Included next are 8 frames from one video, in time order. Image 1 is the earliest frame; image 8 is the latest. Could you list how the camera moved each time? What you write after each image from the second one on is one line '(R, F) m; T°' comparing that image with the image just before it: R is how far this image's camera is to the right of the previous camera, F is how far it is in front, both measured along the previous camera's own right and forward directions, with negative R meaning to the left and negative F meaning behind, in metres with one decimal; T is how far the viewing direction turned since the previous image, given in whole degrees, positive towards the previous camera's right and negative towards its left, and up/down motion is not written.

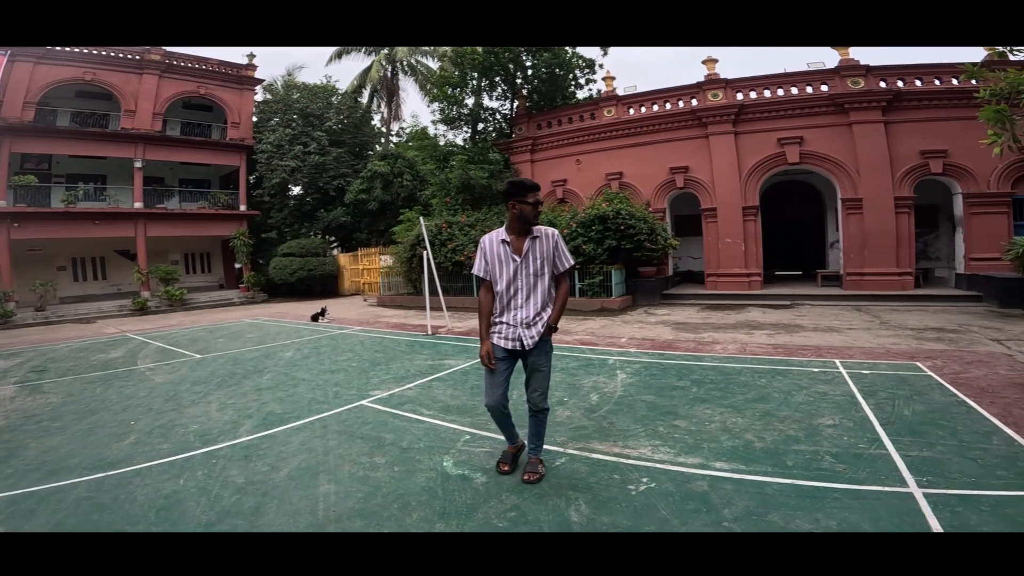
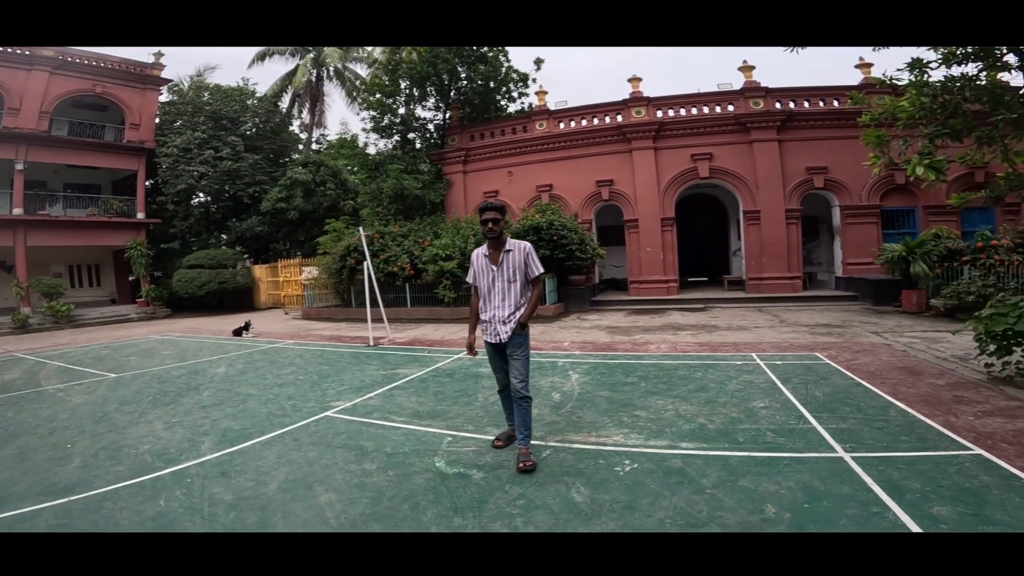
(-0.5, -0.2) m; +9°
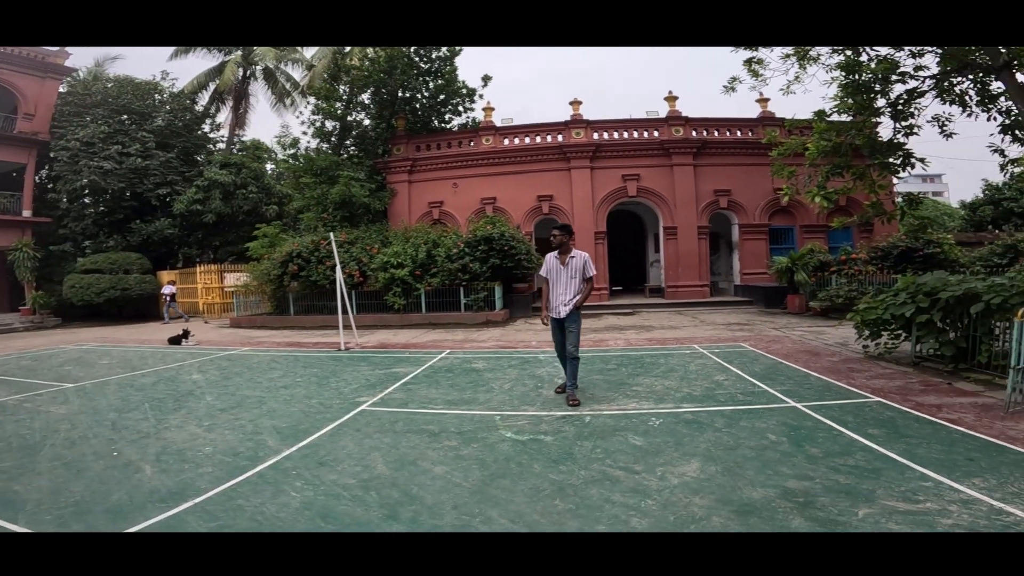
(-1.3, -0.7) m; +11°
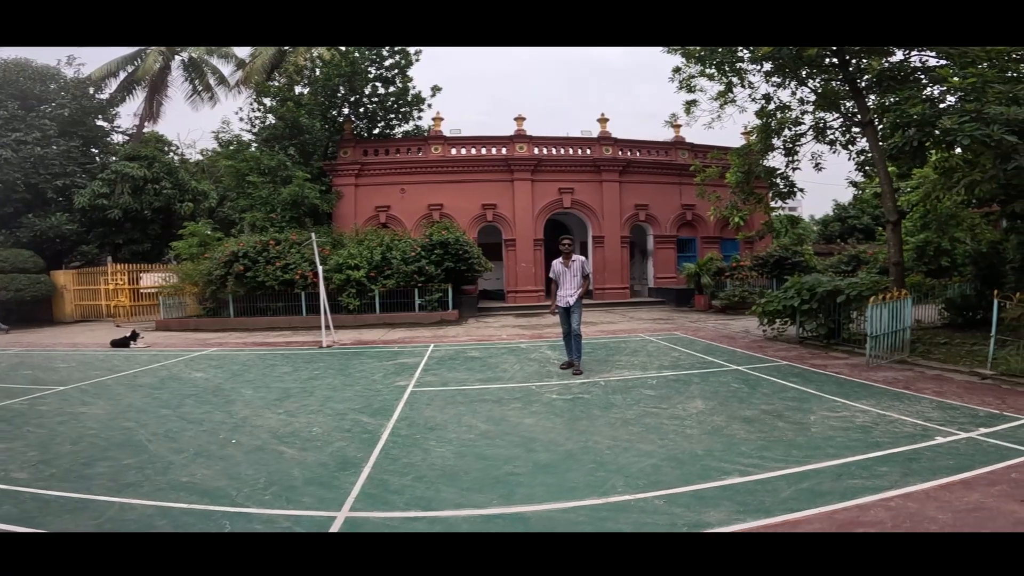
(-1.6, -1.1) m; +12°
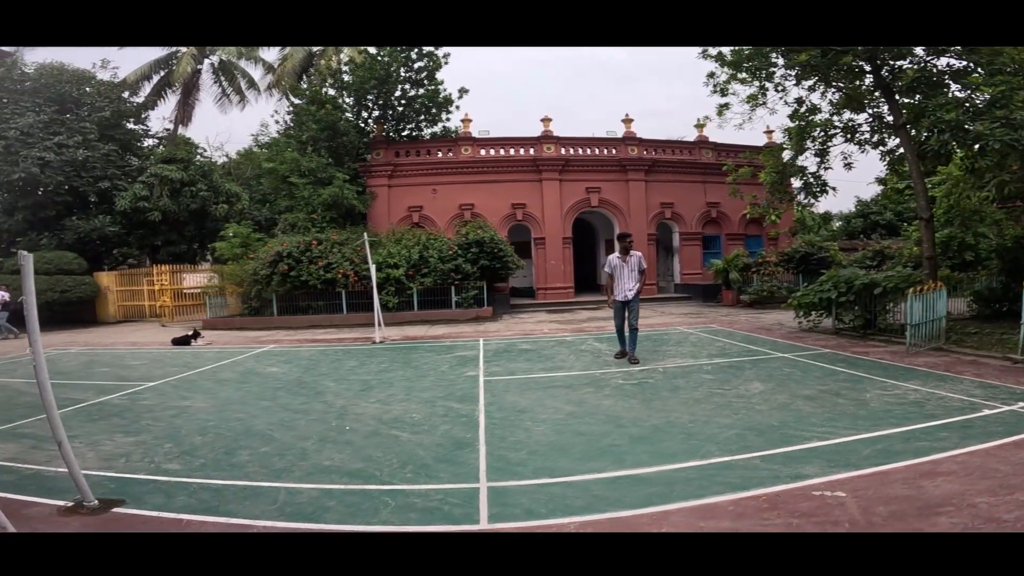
(-0.7, -0.5) m; -1°
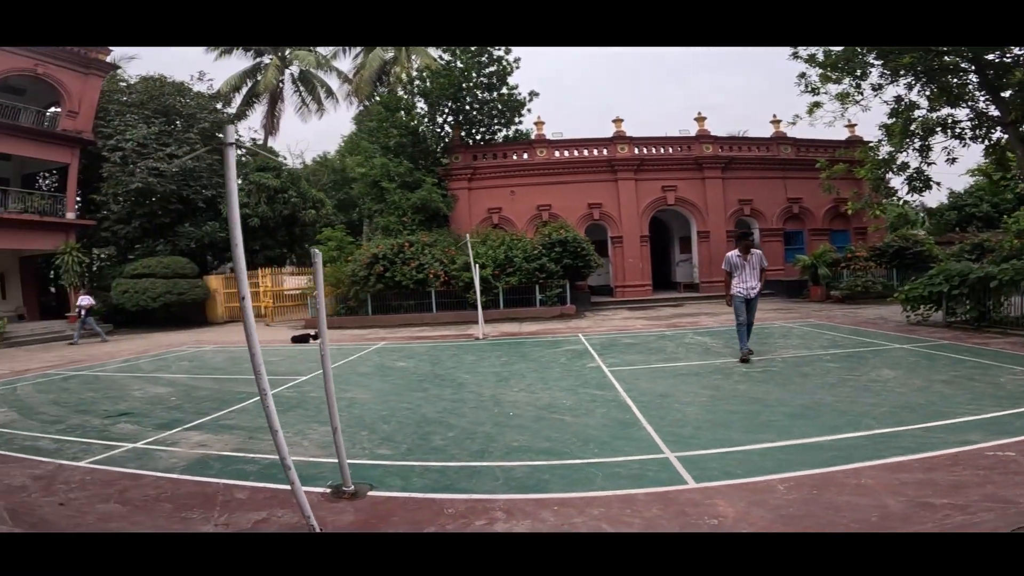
(-1.1, -0.6) m; -5°
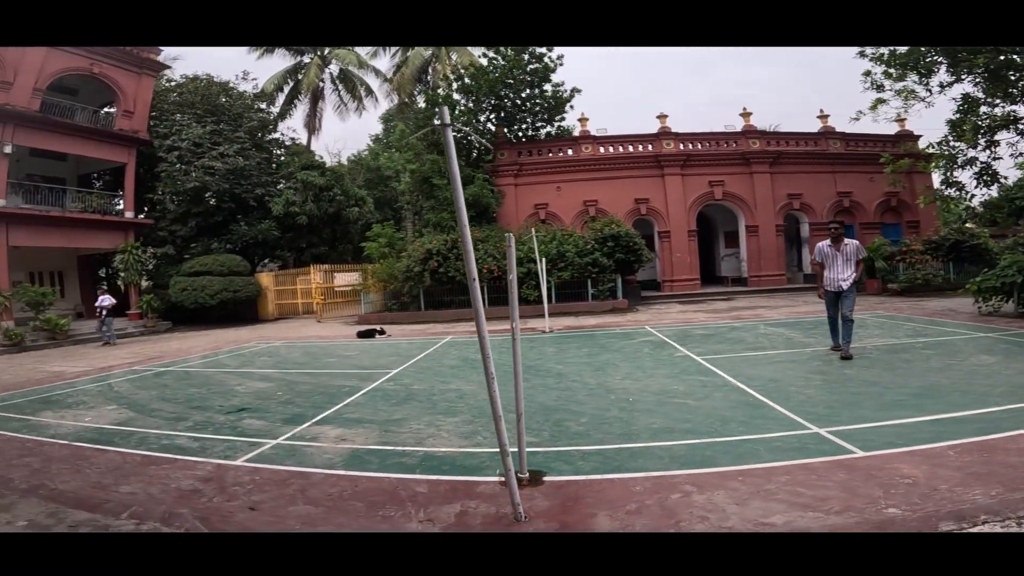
(-1.4, -0.3) m; -1°
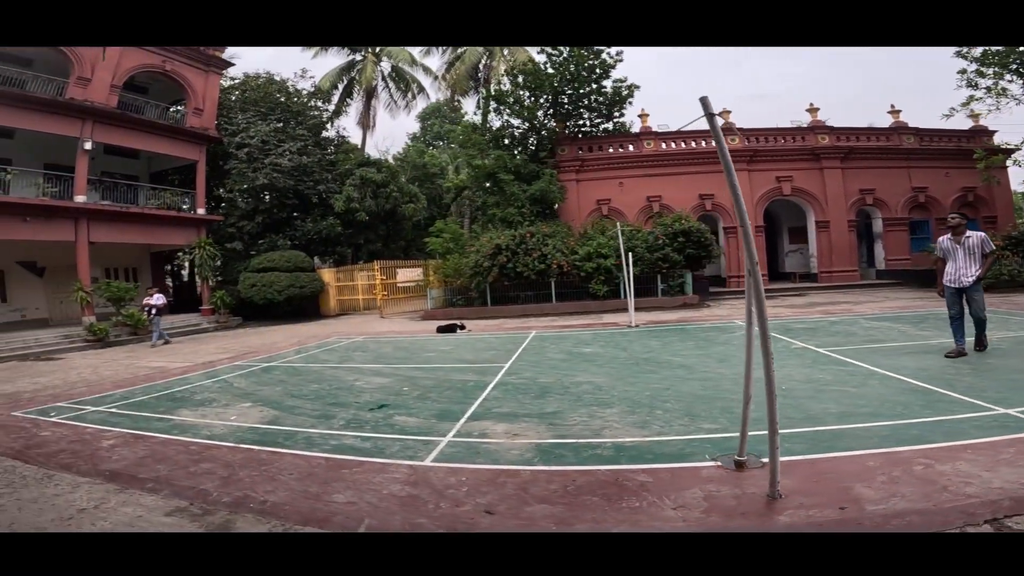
(-1.8, -0.1) m; -1°
